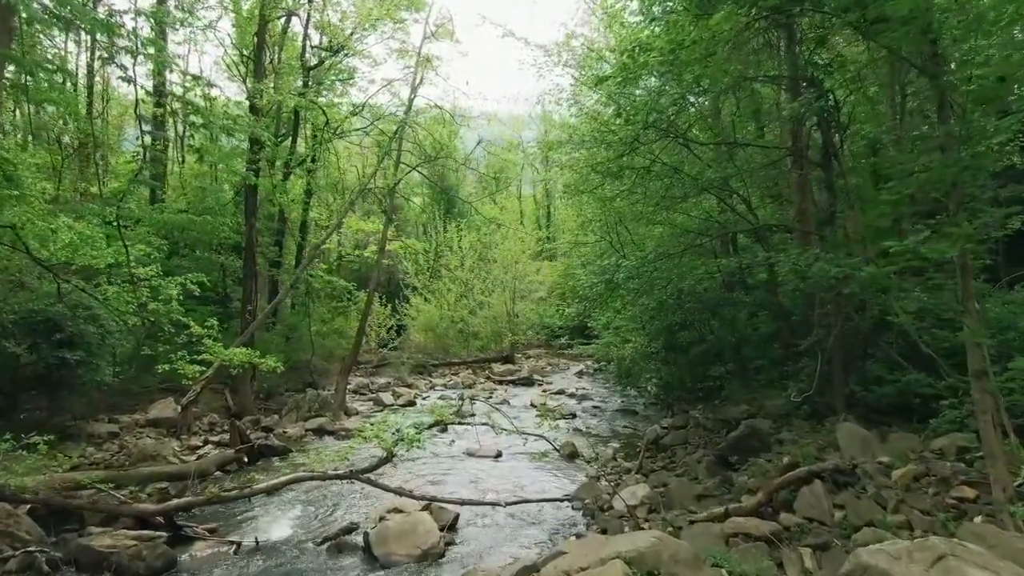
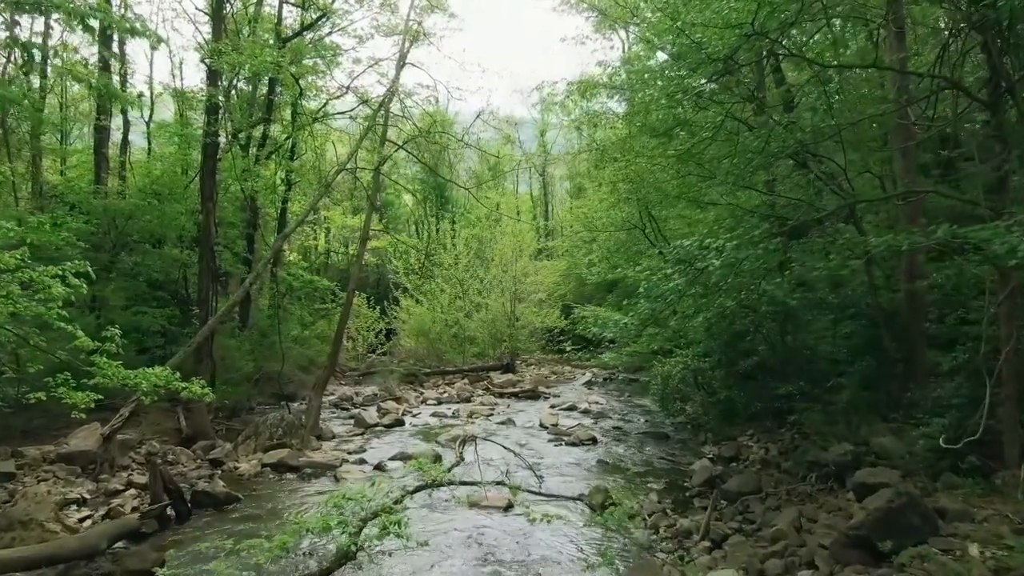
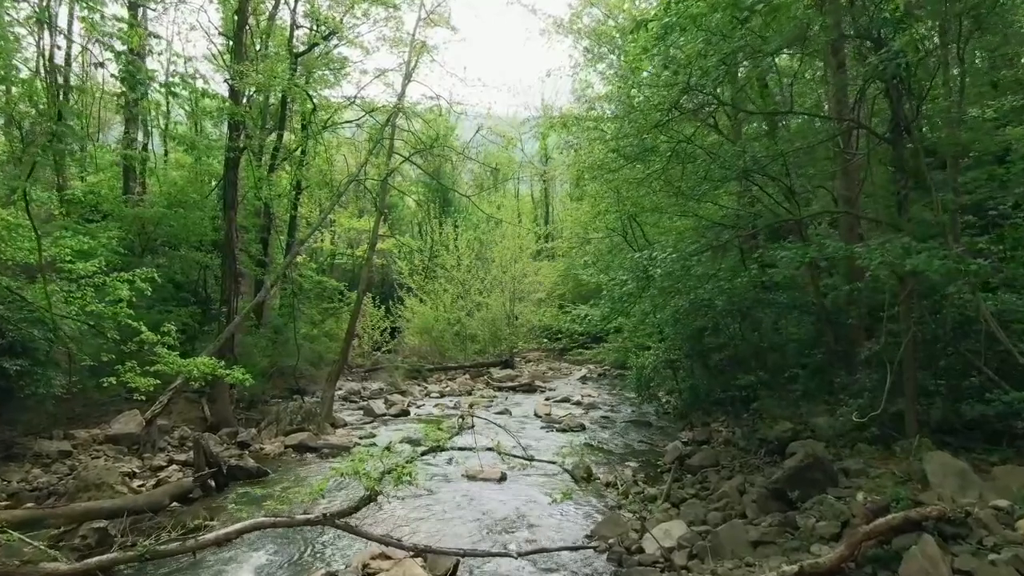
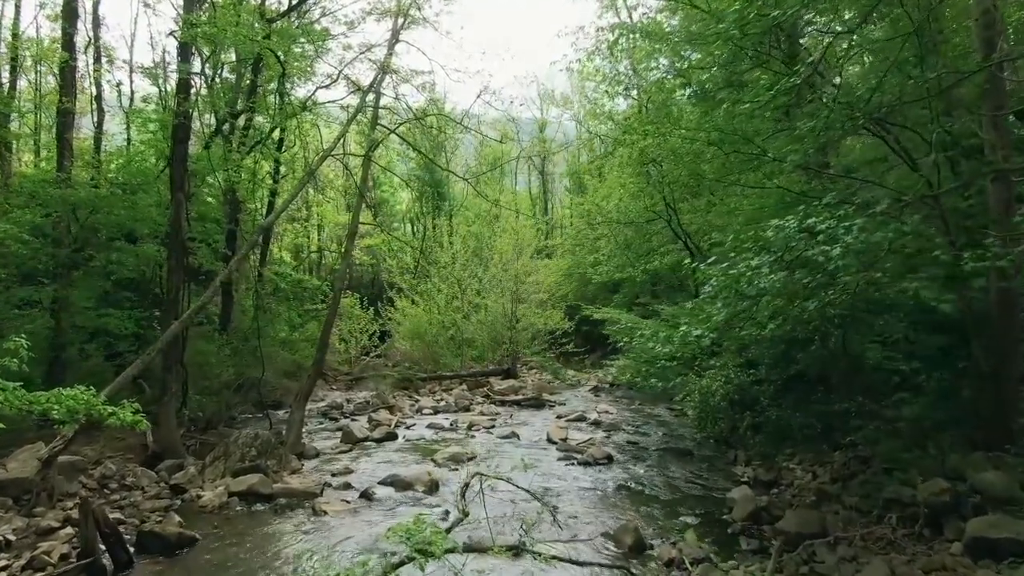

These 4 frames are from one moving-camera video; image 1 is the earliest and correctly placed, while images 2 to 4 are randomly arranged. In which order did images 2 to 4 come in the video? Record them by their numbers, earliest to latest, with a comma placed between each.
3, 2, 4
